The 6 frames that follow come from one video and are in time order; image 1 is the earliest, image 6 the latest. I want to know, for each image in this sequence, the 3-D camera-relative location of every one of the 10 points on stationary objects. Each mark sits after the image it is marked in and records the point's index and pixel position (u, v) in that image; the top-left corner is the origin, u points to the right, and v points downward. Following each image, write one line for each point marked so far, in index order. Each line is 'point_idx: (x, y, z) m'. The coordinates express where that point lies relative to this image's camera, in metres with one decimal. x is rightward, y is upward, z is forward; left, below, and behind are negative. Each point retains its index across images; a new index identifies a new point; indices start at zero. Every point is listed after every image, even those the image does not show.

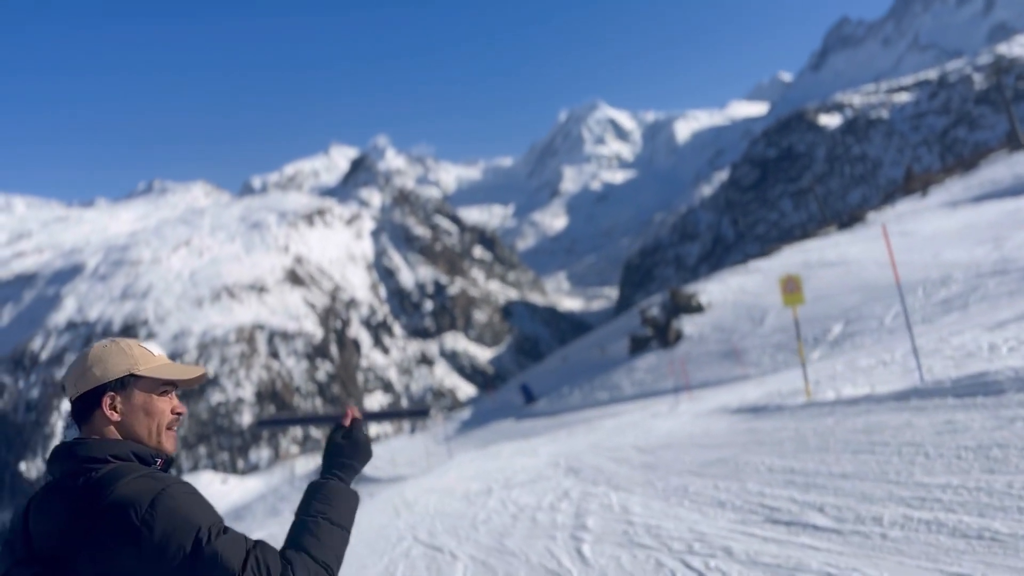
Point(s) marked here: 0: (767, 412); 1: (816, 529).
0: (+3.4, -1.6, +11.1) m
1: (+1.5, -1.2, +4.0) m
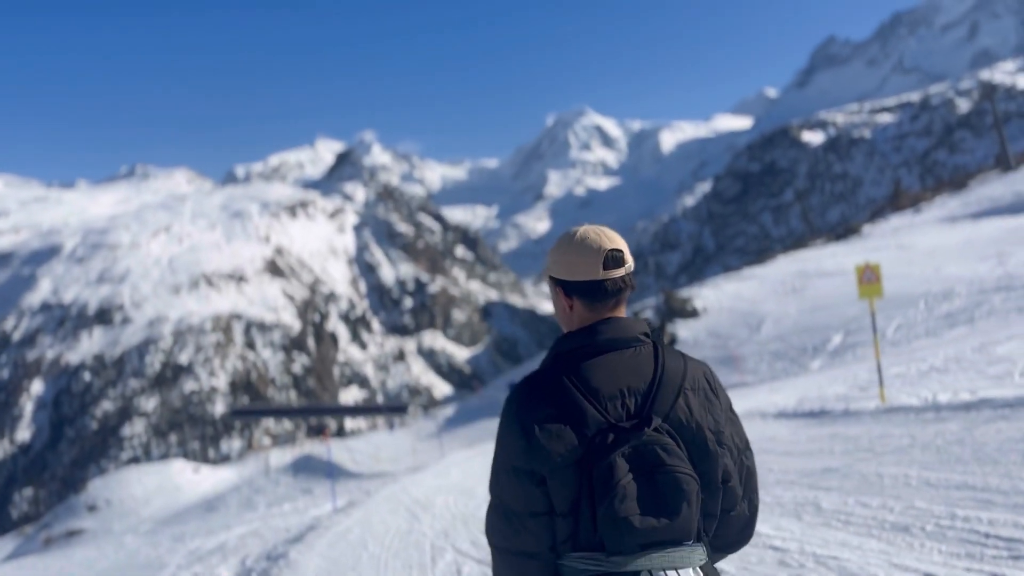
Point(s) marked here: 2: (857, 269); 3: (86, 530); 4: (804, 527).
0: (+3.7, -1.5, +9.8) m
1: (+2.0, -1.0, +2.8) m
2: (+4.0, +0.2, +9.6) m
3: (-8.0, -4.6, +15.8) m
4: (+1.5, -1.3, +4.4) m
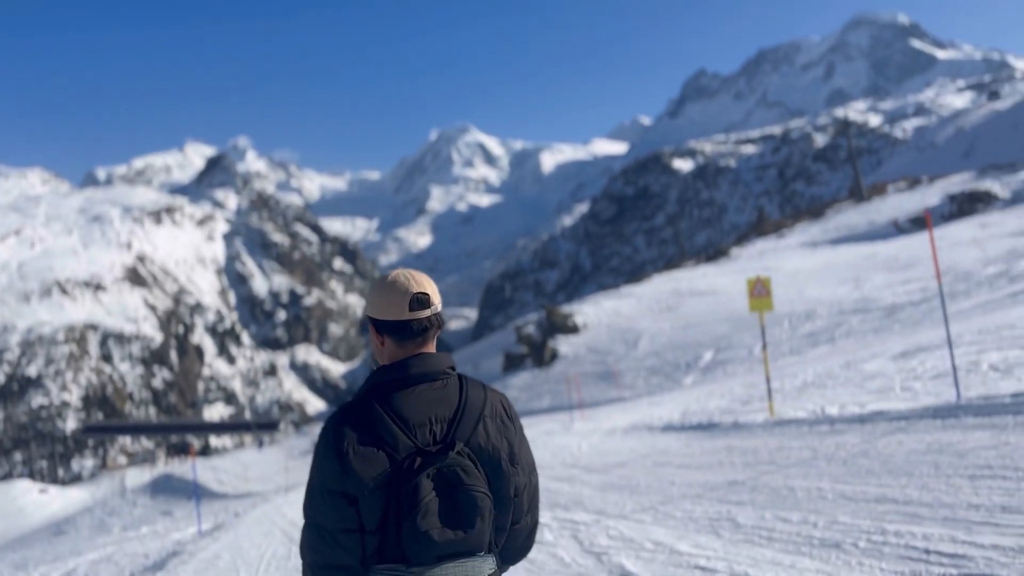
0: (+2.5, -1.7, +9.8) m
1: (+1.8, -1.0, +2.6) m
2: (+2.7, +0.1, +9.7) m
3: (-10.1, -4.6, +14.0) m
4: (+1.1, -1.3, +4.2) m
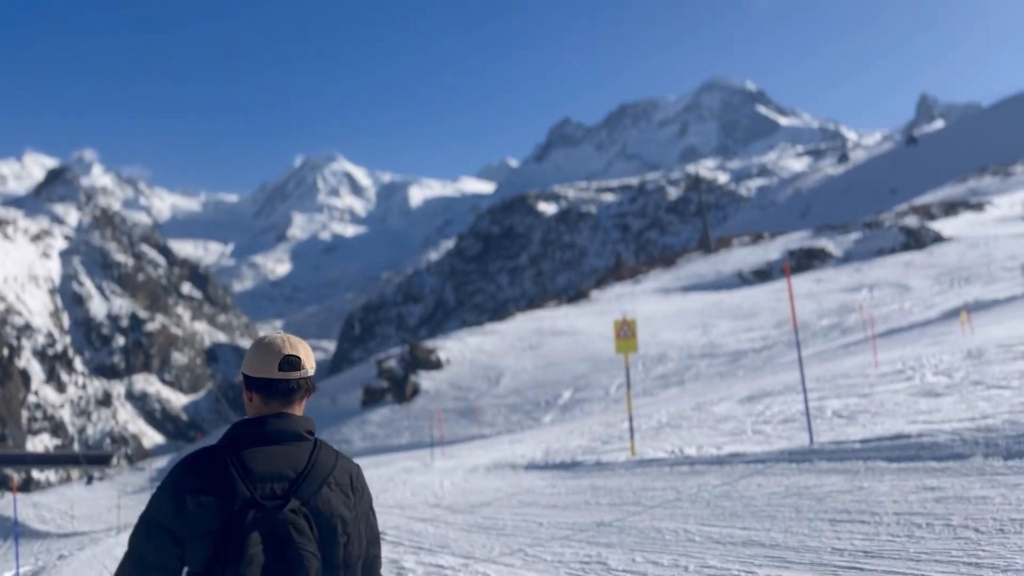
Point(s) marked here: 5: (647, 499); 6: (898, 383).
0: (+0.8, -2.2, +9.9) m
1: (+1.4, -1.1, +2.7) m
2: (+1.2, -0.4, +9.9) m
3: (-12.3, -4.6, +11.8) m
4: (+0.4, -1.5, +4.1) m
5: (+1.1, -1.7, +6.5) m
6: (+6.0, -1.5, +13.0) m
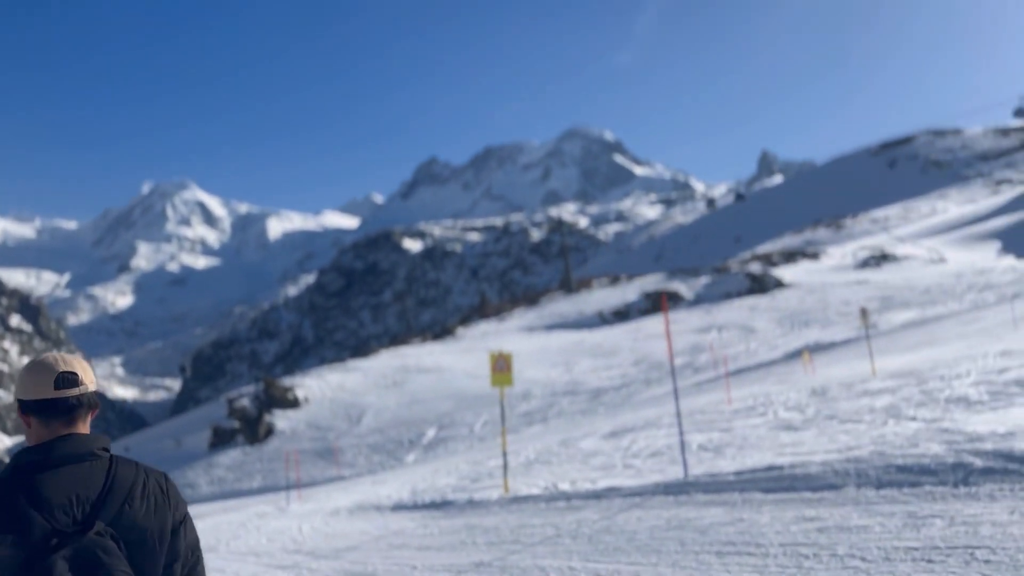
0: (-0.7, -2.5, +9.6) m
1: (+1.1, -1.2, +2.6) m
2: (-0.3, -0.8, +9.7) m
3: (-14.0, -4.8, +9.2) m
4: (-0.1, -1.6, +3.8) m
5: (+0.1, -1.9, +6.3) m
6: (+3.9, -2.1, +13.5) m
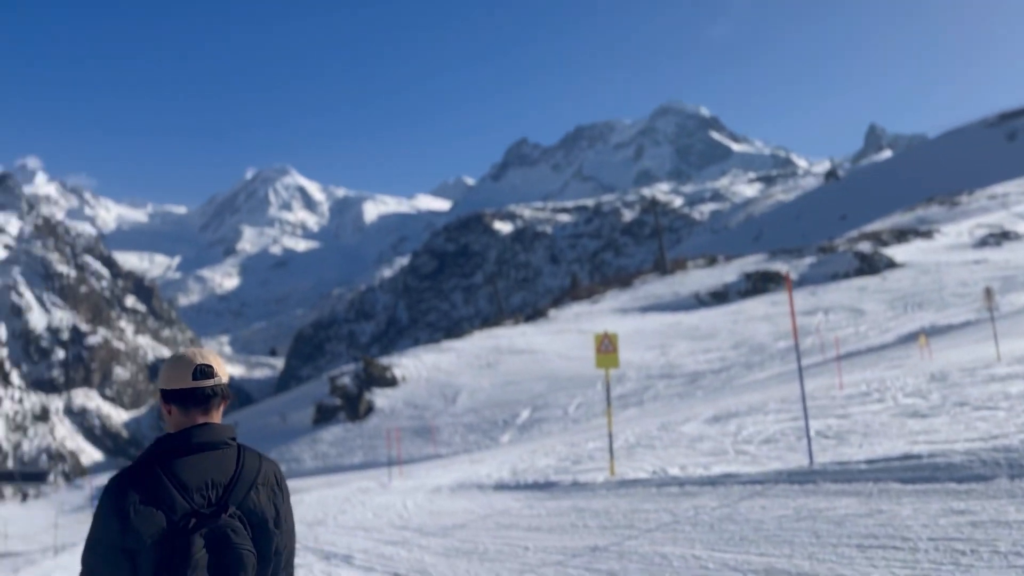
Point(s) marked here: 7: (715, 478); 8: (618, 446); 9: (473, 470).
0: (+0.5, -2.3, +9.5) m
1: (+1.5, -1.1, +2.3) m
2: (+0.9, -0.6, +9.5) m
3: (-12.8, -4.6, +10.6) m
4: (+0.4, -1.5, +3.7) m
5: (+1.0, -1.7, +6.1) m
6: (+5.5, -1.8, +12.9) m
7: (+1.8, -1.6, +7.2) m
8: (+2.0, -2.9, +15.3) m
9: (-0.8, -4.0, +18.3) m
